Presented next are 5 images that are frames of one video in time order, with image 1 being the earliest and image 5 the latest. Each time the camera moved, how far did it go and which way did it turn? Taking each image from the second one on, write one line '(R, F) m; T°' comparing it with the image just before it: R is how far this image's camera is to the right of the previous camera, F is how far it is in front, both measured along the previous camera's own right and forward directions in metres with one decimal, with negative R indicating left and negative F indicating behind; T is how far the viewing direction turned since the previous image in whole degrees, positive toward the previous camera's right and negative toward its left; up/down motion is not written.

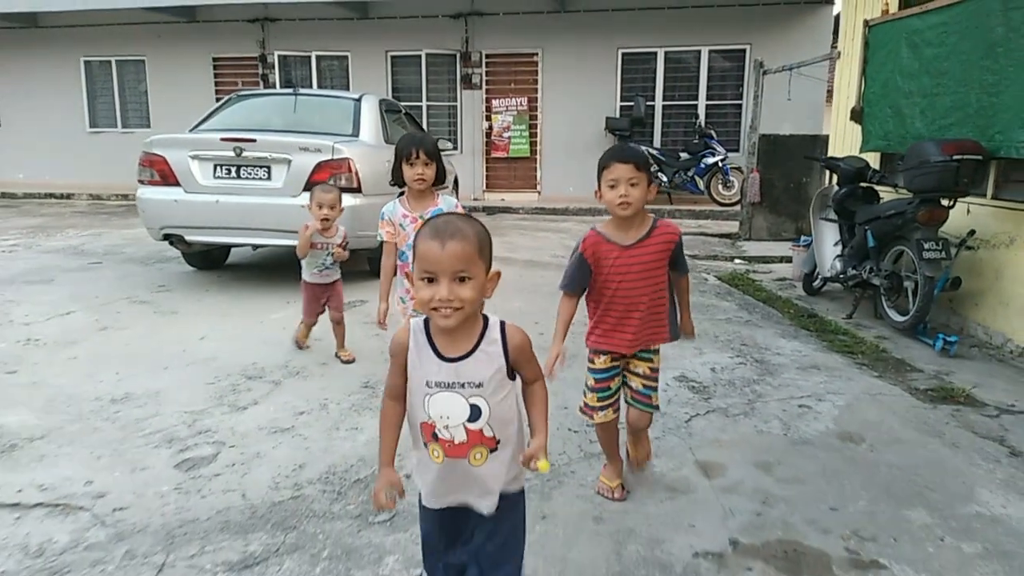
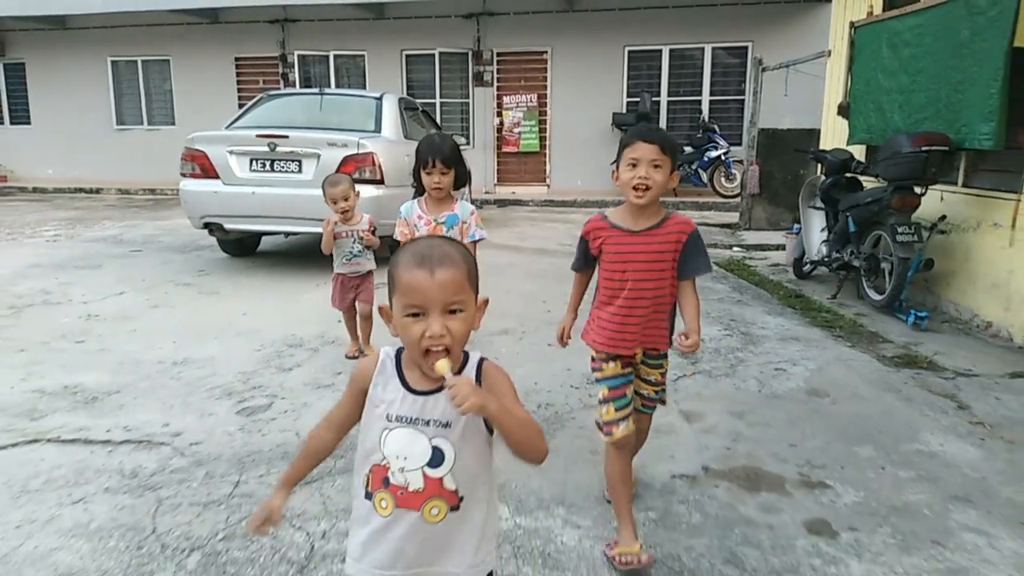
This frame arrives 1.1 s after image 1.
(0.0, -0.4) m; -1°
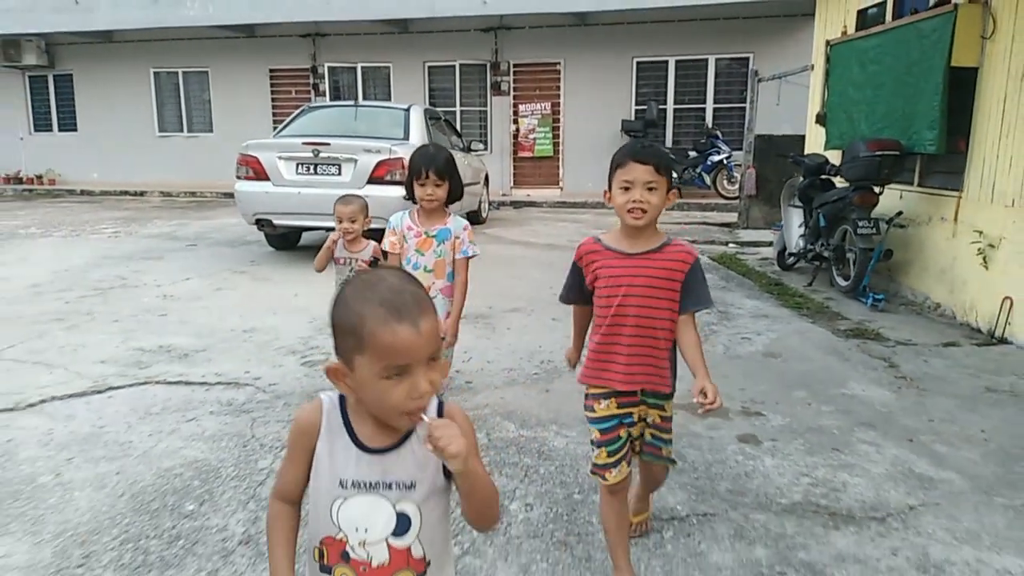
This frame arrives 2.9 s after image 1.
(0.0, -0.7) m; -1°
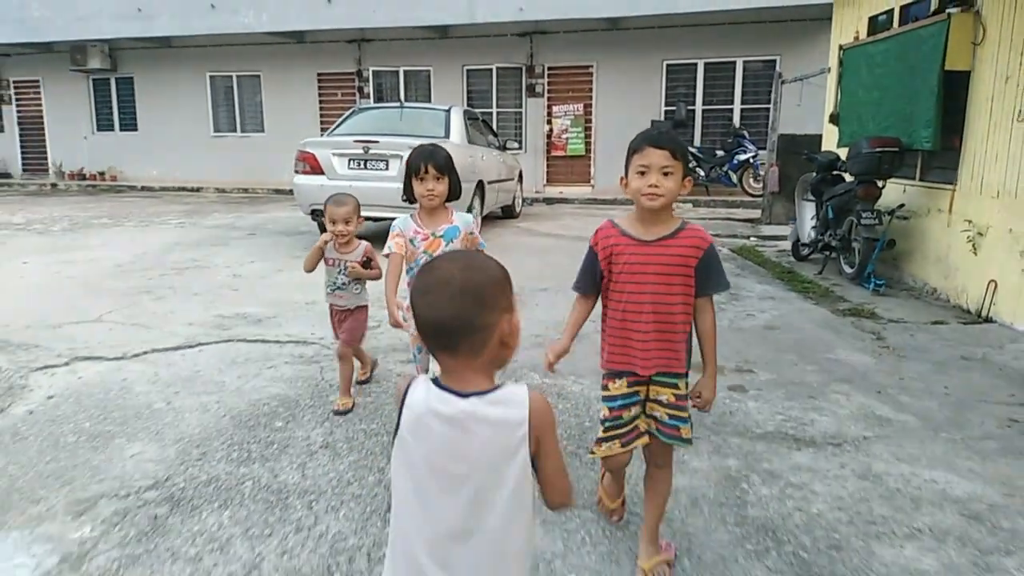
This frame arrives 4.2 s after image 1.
(0.0, -0.5) m; -3°
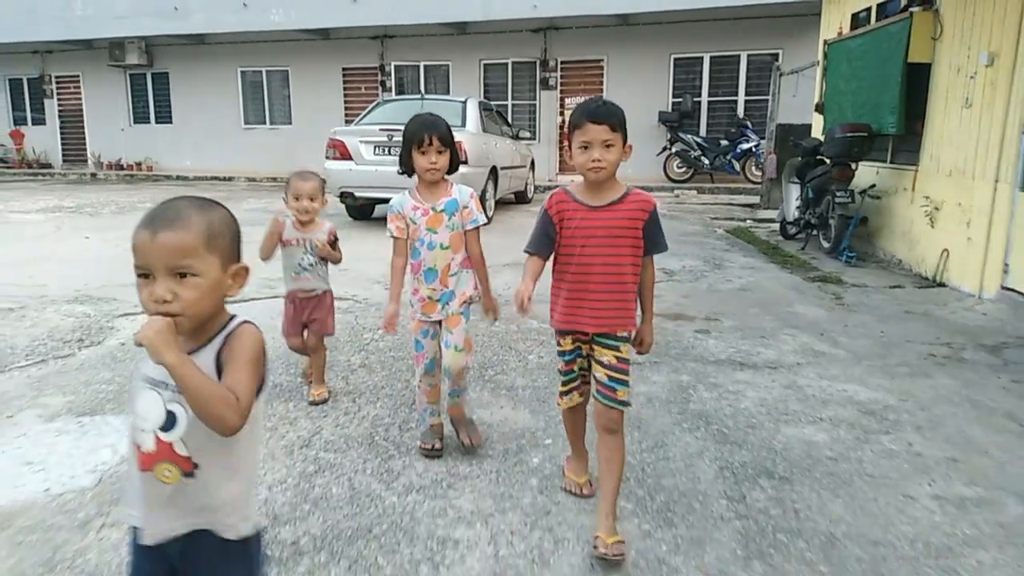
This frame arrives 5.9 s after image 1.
(+0.1, -0.6) m; -1°
